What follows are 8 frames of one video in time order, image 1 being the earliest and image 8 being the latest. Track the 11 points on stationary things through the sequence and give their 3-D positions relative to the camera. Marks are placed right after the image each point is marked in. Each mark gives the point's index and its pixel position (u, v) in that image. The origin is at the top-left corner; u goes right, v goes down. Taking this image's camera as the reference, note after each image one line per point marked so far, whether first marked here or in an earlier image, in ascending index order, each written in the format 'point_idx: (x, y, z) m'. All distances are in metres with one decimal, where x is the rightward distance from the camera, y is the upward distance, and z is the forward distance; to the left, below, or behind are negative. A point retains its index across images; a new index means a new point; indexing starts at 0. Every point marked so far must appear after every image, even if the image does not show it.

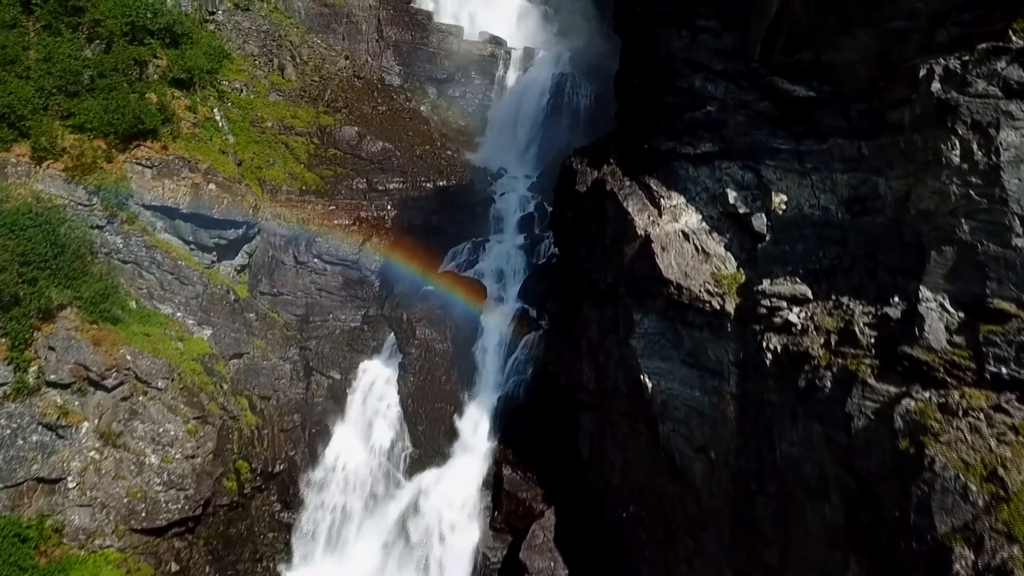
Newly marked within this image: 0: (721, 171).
0: (+2.3, +1.3, +8.9) m
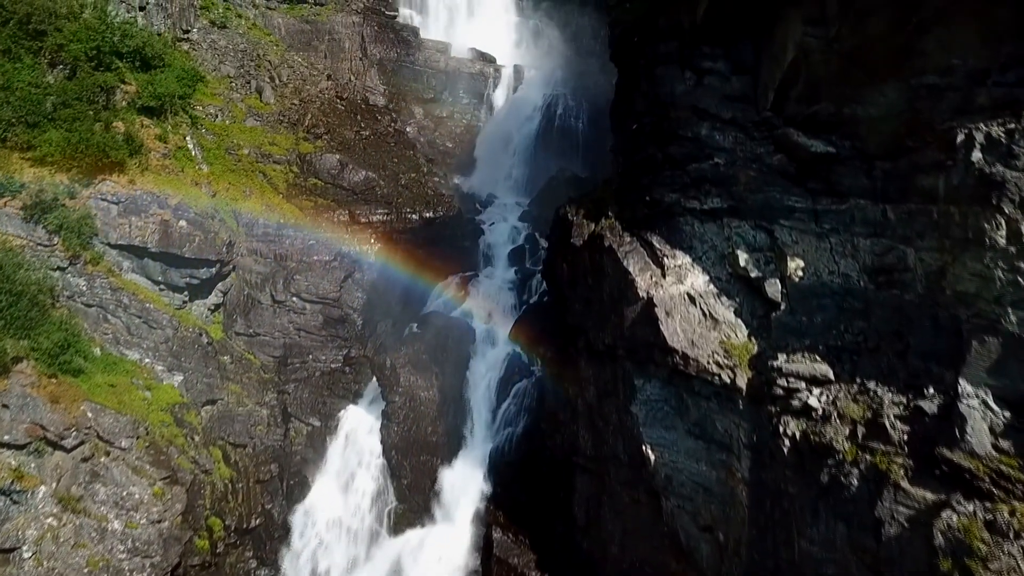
0: (+2.2, +0.6, +8.1) m
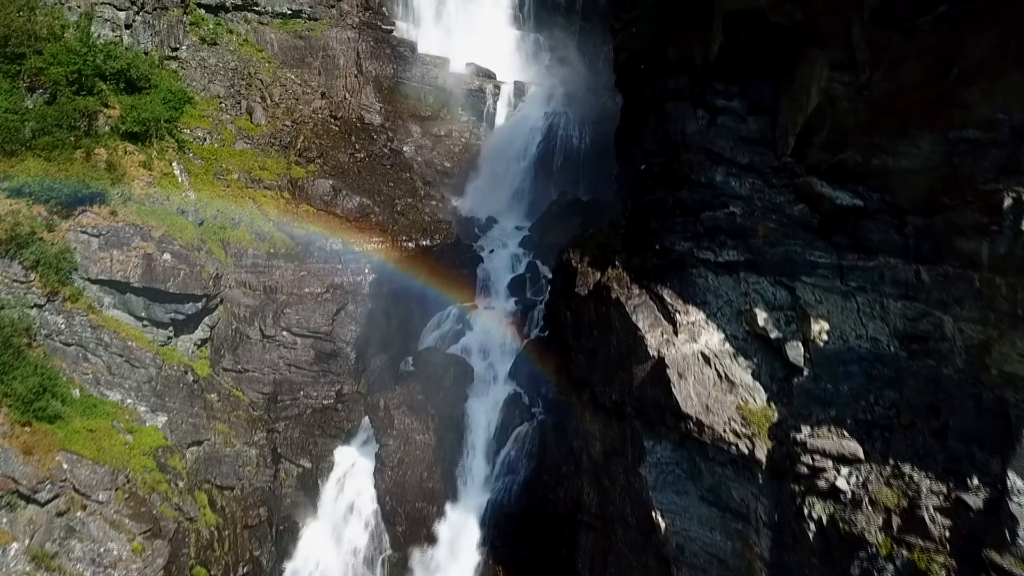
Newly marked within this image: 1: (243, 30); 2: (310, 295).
0: (+2.2, 0.0, +7.6) m
1: (-5.8, +5.6, +17.1) m
2: (-3.4, -0.1, +13.2) m
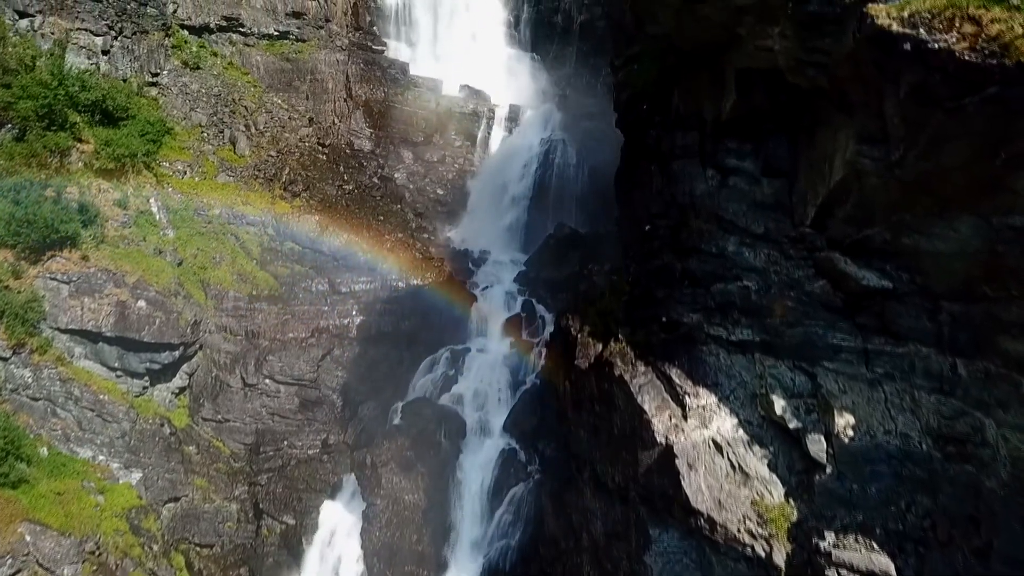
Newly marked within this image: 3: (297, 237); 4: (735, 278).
0: (+2.2, -0.7, +7.0) m
1: (-5.9, +4.9, +16.5) m
2: (-3.5, -0.8, +12.6) m
3: (-3.8, +0.9, +13.9) m
4: (+2.0, +0.1, +7.3) m
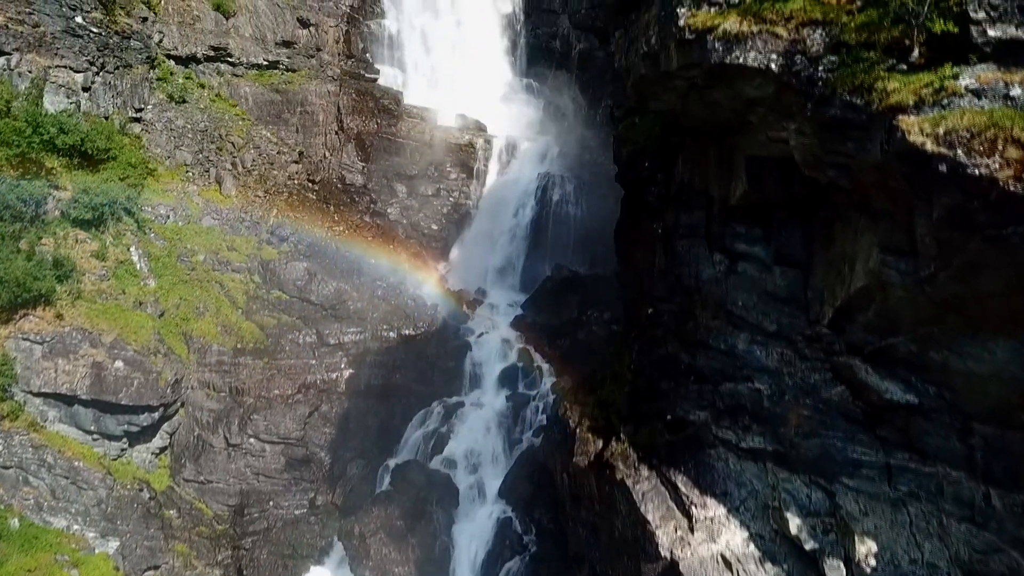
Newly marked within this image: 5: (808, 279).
0: (+2.1, -1.5, +6.4) m
1: (-6.0, +4.1, +16.0) m
2: (-3.5, -1.6, +12.1) m
3: (-3.9, +0.1, +13.4) m
4: (+2.0, -0.7, +6.7) m
5: (+2.4, +0.1, +6.5) m
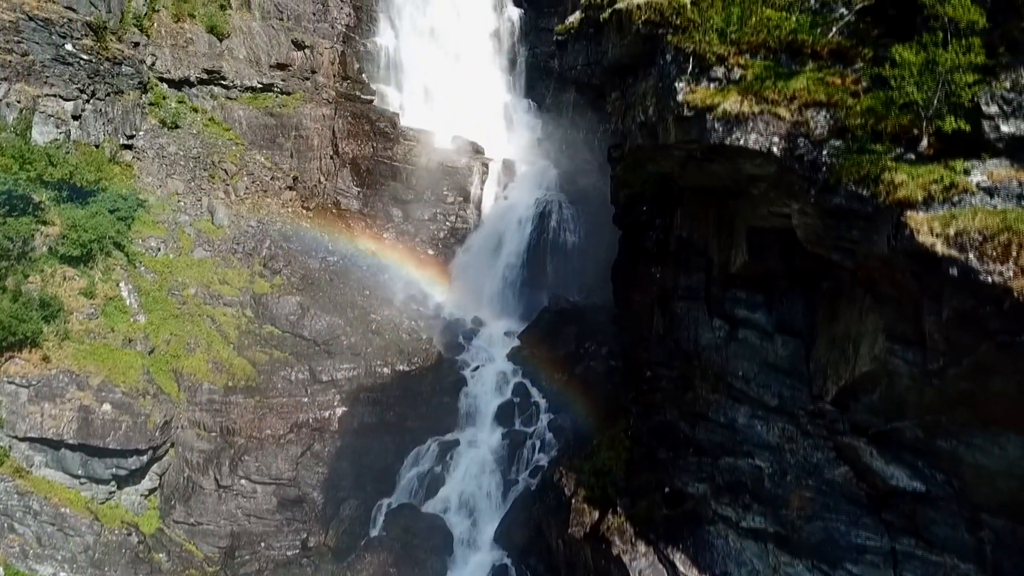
0: (+2.1, -2.1, +6.2) m
1: (-6.0, +3.5, +15.7) m
2: (-3.6, -2.2, +11.9) m
3: (-3.9, -0.5, +13.2) m
4: (+1.9, -1.3, +6.5) m
5: (+2.4, -0.5, +6.3) m
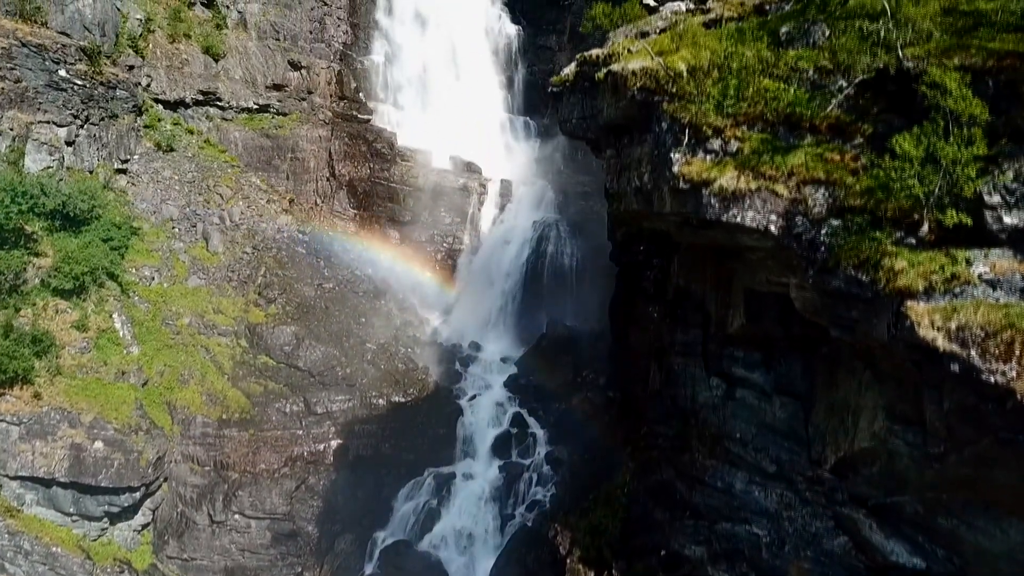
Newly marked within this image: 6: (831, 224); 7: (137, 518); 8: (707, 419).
0: (+2.0, -2.6, +6.1) m
1: (-6.1, +3.0, +15.6) m
2: (-3.7, -2.7, +11.8) m
3: (-4.0, -1.0, +13.1) m
4: (+1.9, -1.8, +6.4) m
5: (+2.3, -1.0, +6.1) m
6: (+2.0, +0.4, +5.0) m
7: (-5.1, -3.2, +10.8) m
8: (+1.7, -1.1, +6.9) m
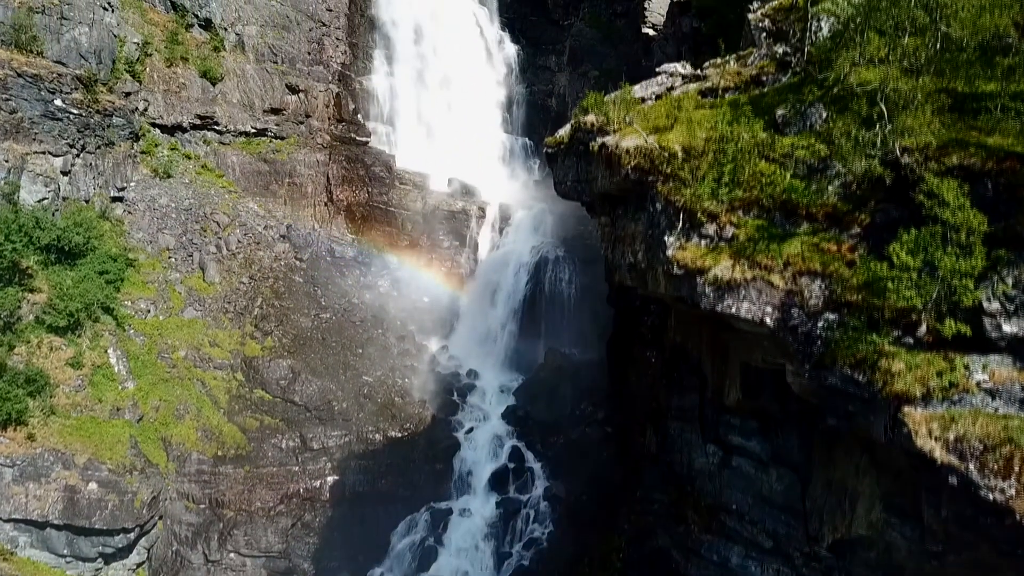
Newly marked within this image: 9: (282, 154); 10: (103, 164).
0: (+2.0, -3.1, +6.1) m
1: (-6.1, +2.5, +15.6) m
2: (-3.7, -3.2, +11.7) m
3: (-4.0, -1.5, +13.0) m
4: (+1.8, -2.4, +6.4) m
5: (+2.2, -1.5, +6.1) m
6: (+2.0, -0.2, +4.9) m
7: (-5.2, -3.8, +10.7) m
8: (+1.6, -1.6, +6.8) m
9: (-4.7, +2.7, +16.2) m
10: (-7.1, +2.1, +13.8) m
